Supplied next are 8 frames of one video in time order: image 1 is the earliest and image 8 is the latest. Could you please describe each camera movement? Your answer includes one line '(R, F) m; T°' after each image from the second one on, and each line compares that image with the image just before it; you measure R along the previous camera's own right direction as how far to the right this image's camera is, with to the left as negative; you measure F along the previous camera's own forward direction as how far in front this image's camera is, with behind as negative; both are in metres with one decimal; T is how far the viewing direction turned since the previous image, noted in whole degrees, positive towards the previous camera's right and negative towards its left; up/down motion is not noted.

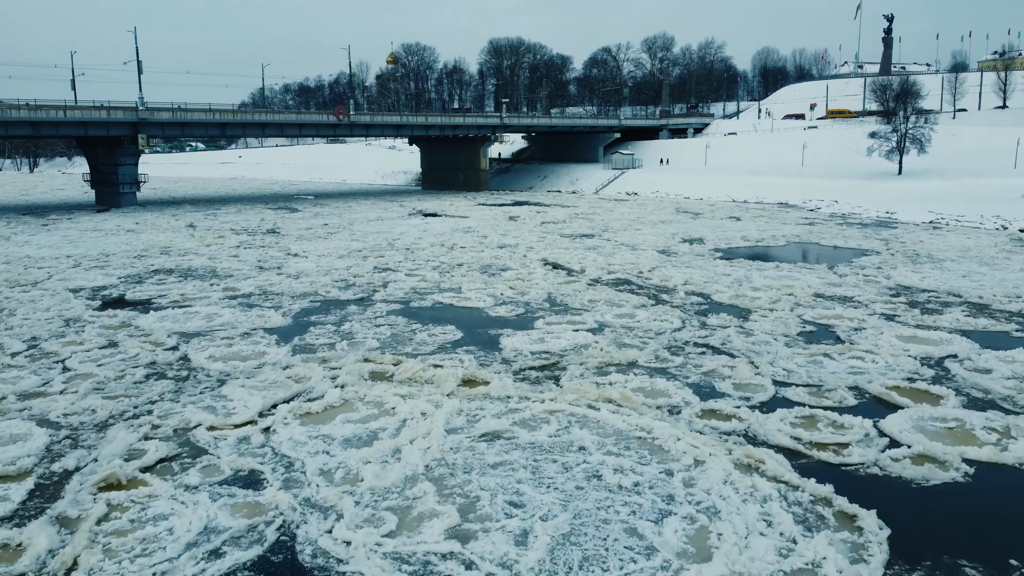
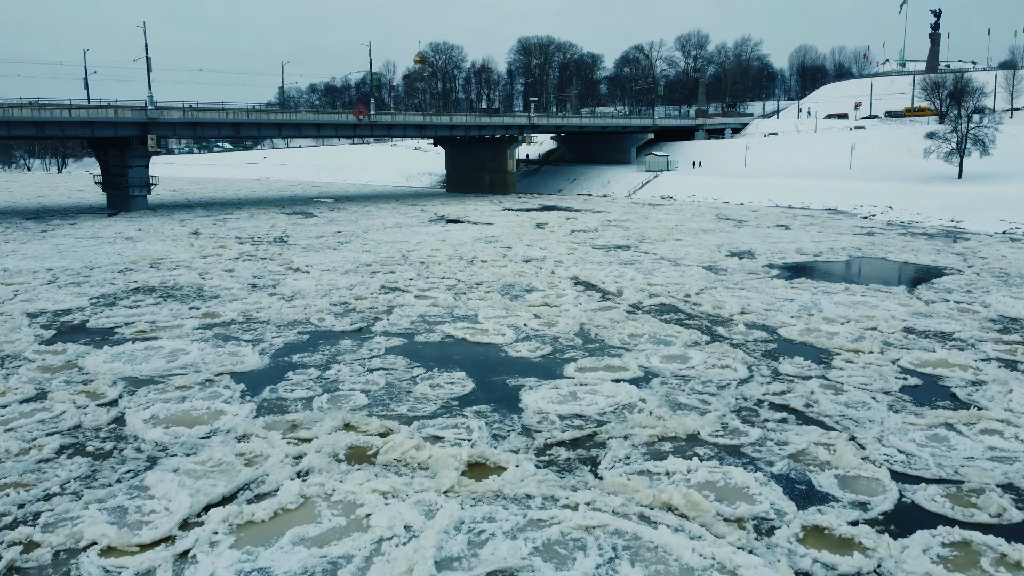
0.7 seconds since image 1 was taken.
(+0.1, +2.9) m; -2°
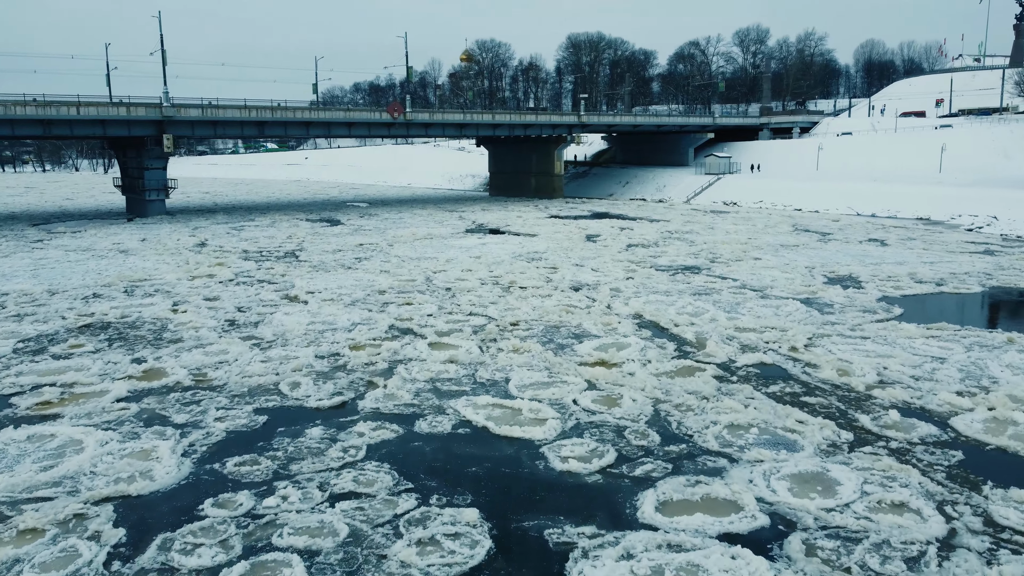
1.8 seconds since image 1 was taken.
(0.0, +4.6) m; -3°
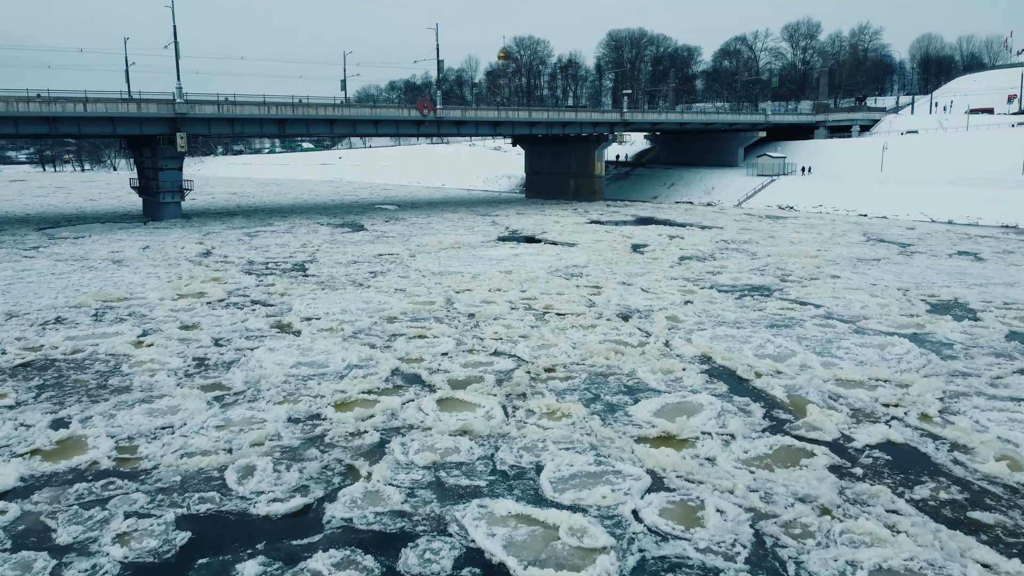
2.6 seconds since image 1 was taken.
(0.0, +3.4) m; -3°
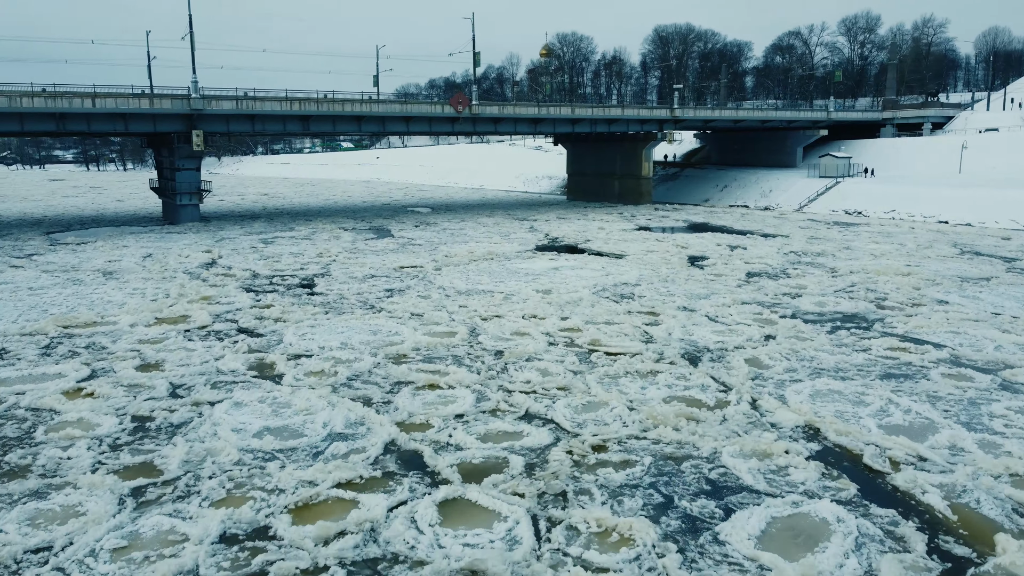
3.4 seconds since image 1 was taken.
(0.0, +3.4) m; -3°
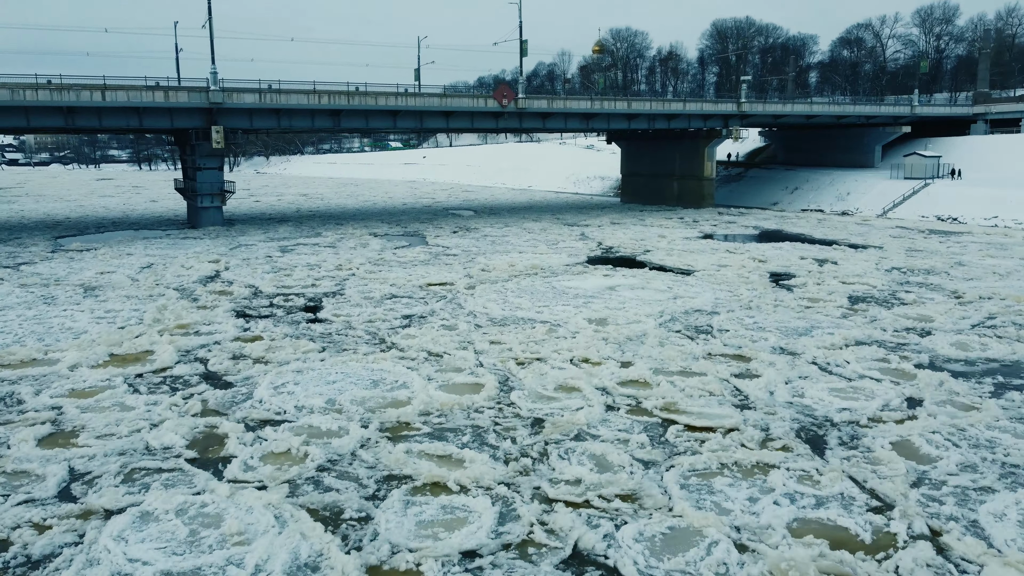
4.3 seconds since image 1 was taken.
(+0.1, +3.8) m; -3°
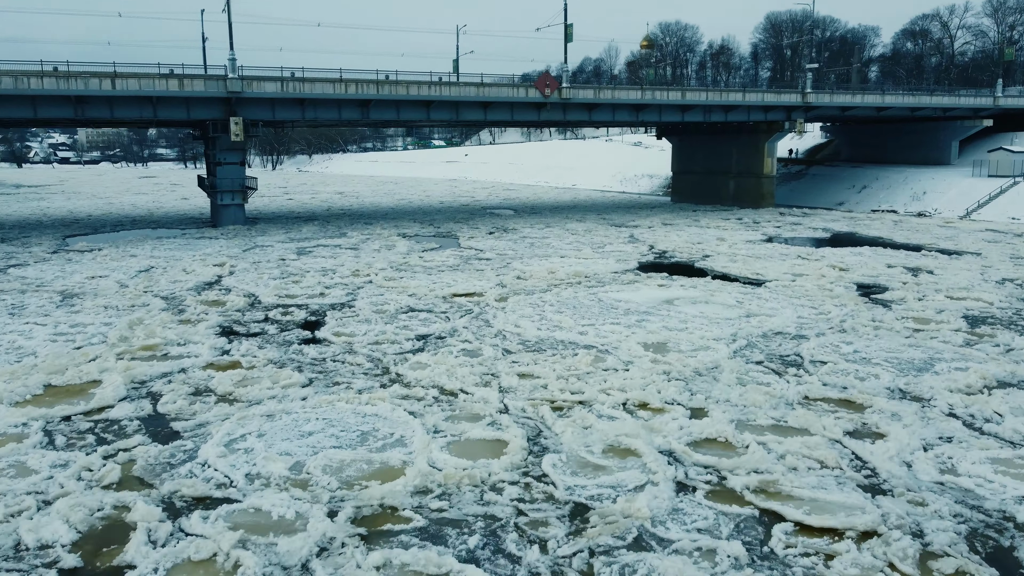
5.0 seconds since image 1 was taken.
(+0.1, +3.0) m; -3°
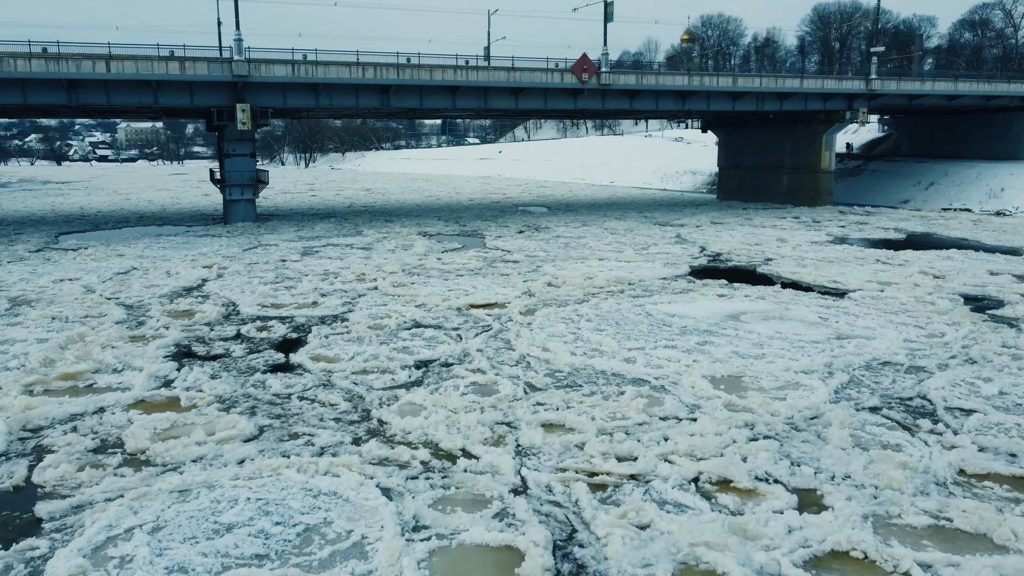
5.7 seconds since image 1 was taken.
(+0.1, +3.1) m; -2°
